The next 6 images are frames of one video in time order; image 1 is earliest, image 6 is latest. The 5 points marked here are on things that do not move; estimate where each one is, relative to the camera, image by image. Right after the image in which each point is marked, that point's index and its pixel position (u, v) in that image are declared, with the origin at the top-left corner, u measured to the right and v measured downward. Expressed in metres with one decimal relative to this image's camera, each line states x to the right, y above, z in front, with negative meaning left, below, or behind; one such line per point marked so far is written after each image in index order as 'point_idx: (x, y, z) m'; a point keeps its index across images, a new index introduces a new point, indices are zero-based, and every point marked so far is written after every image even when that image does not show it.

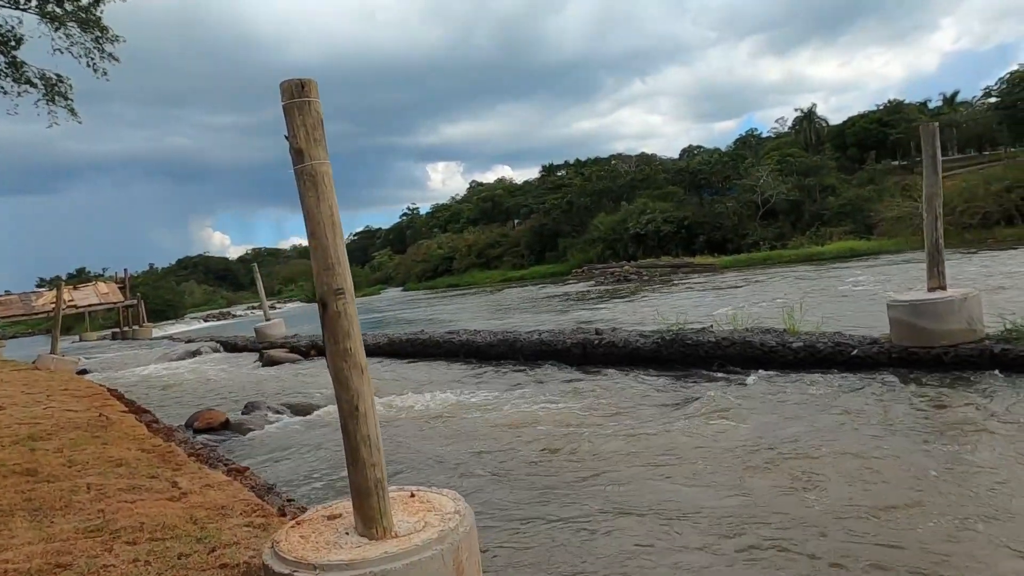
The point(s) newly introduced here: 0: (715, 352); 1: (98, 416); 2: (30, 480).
0: (+3.5, -1.1, +11.4) m
1: (-7.0, -2.2, +11.1) m
2: (-4.7, -1.9, +6.5) m
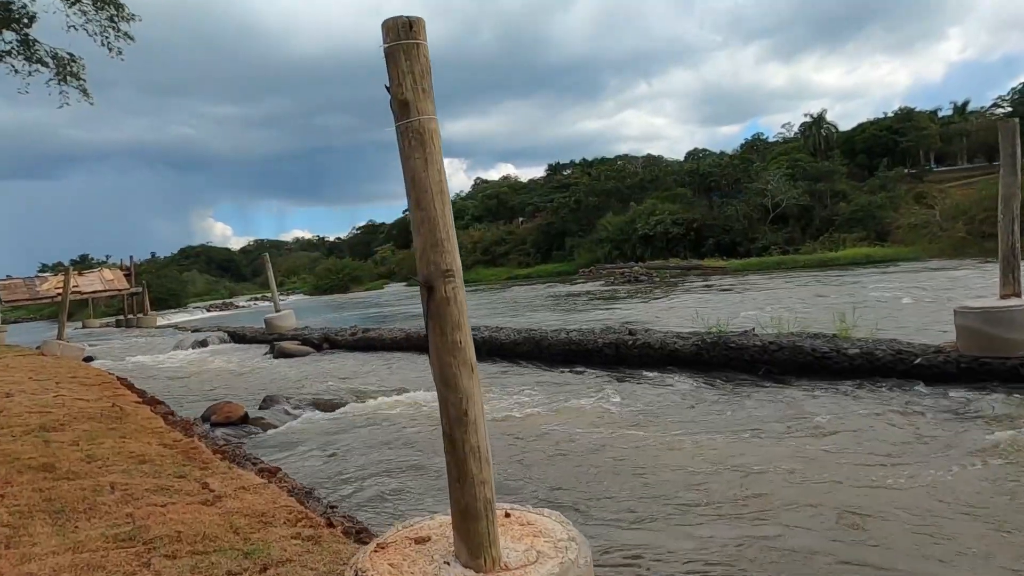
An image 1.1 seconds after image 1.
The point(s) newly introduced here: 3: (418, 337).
0: (+4.1, -1.1, +10.9) m
1: (-6.4, -1.9, +10.6) m
2: (-4.2, -1.7, +5.9) m
3: (-2.5, -1.3, +17.8) m
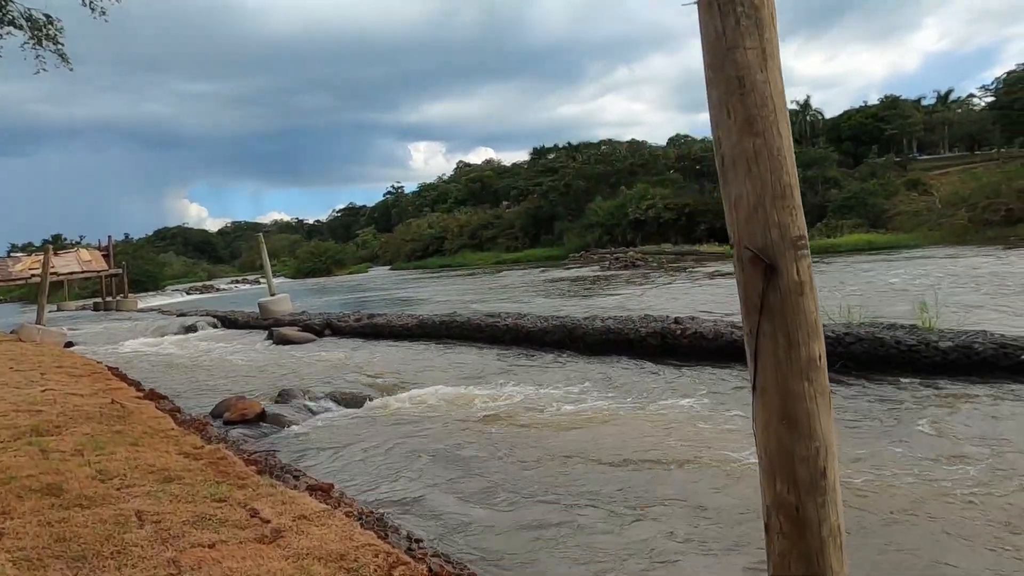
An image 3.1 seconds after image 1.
0: (+4.8, -0.9, +9.9) m
1: (-5.6, -1.6, +9.3) m
2: (-3.3, -1.5, +4.7) m
3: (-2.0, -0.9, +16.6) m
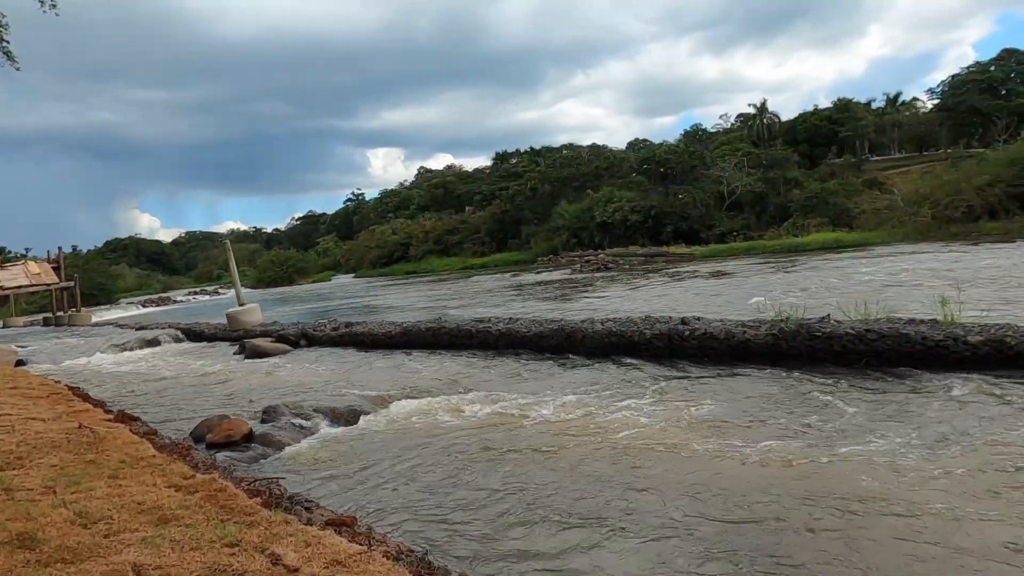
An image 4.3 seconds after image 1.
0: (+5.0, -0.9, +9.5) m
1: (-5.5, -1.8, +8.3) m
2: (-2.8, -1.6, +3.9) m
3: (-2.3, -1.0, +15.8) m
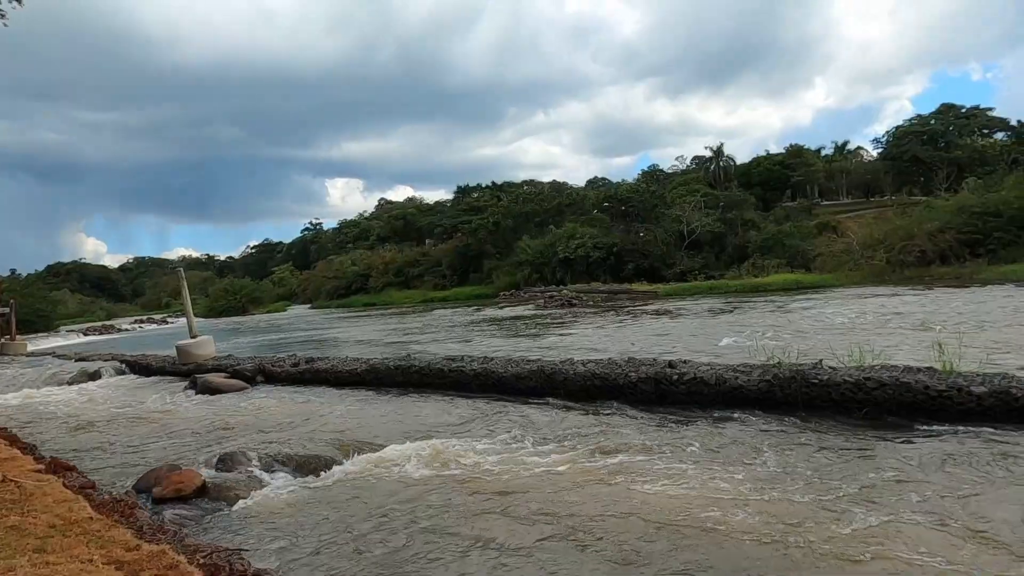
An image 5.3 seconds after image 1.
0: (+4.7, -1.5, +9.1) m
1: (-5.6, -2.1, +7.2) m
2: (-2.7, -1.8, +3.0) m
3: (-2.9, -1.8, +14.9) m
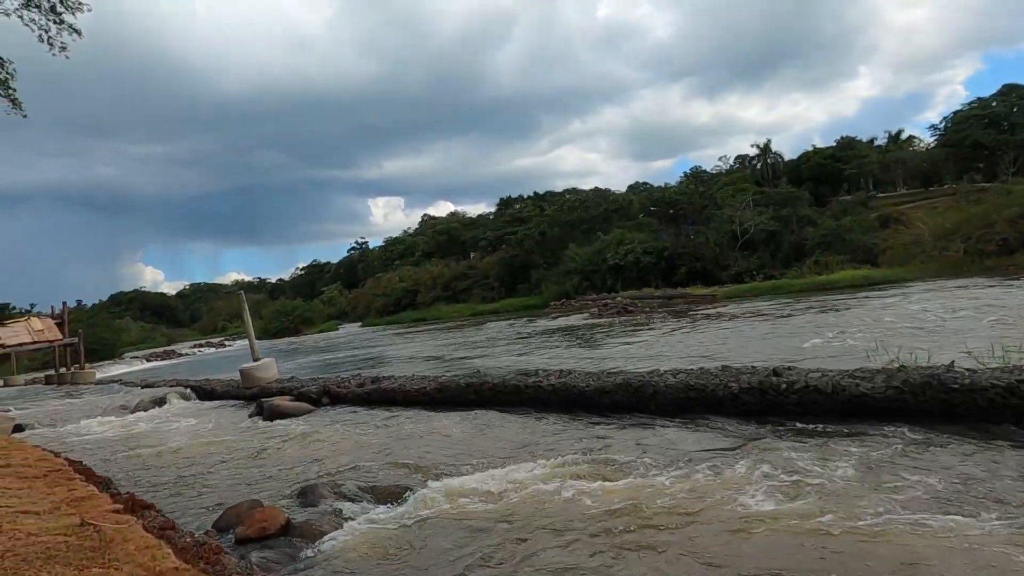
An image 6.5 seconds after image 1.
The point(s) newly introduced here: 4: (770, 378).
0: (+6.0, -1.4, +8.0) m
1: (-4.4, -2.4, +6.7) m
2: (-1.8, -1.9, +2.3) m
3: (-1.2, -2.1, +14.3) m
4: (+3.9, -1.4, +10.1) m
